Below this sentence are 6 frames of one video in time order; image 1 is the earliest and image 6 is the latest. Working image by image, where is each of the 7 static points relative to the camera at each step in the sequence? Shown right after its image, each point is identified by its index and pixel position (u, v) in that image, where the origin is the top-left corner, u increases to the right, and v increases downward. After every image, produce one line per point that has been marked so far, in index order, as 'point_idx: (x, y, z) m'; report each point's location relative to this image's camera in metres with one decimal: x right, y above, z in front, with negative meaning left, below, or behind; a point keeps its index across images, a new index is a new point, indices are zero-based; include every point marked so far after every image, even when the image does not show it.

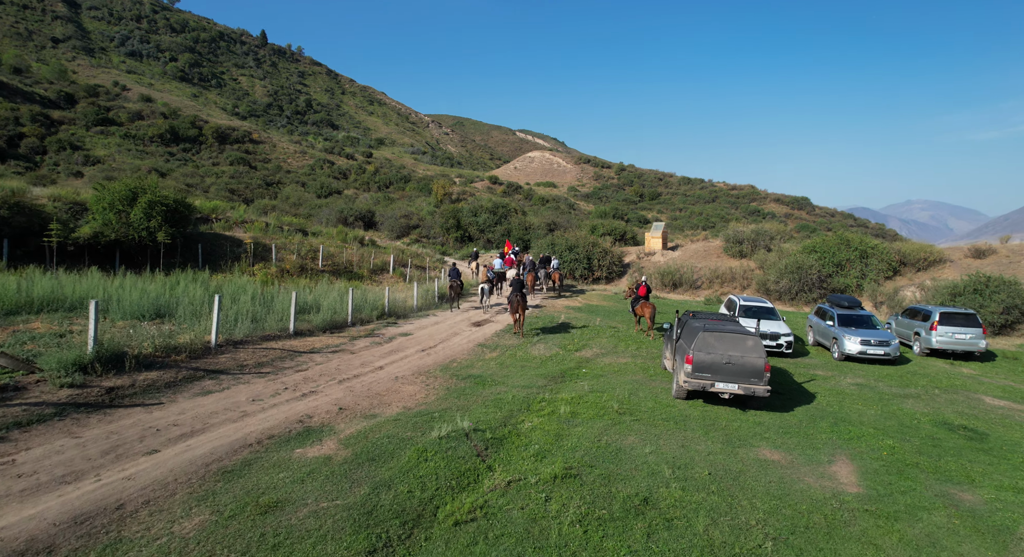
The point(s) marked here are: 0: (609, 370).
0: (+2.2, -2.2, +13.1) m
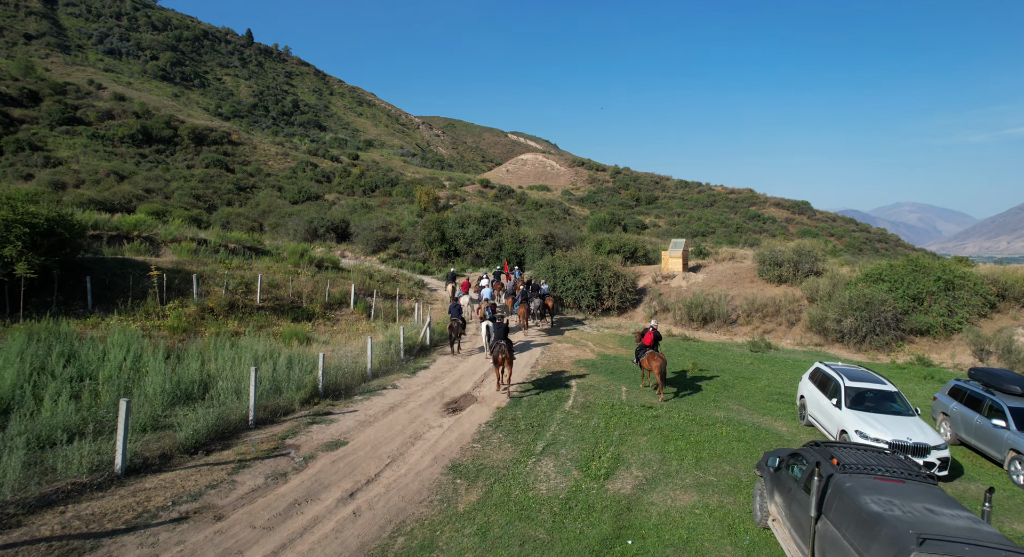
0: (+2.1, -3.5, +7.5) m
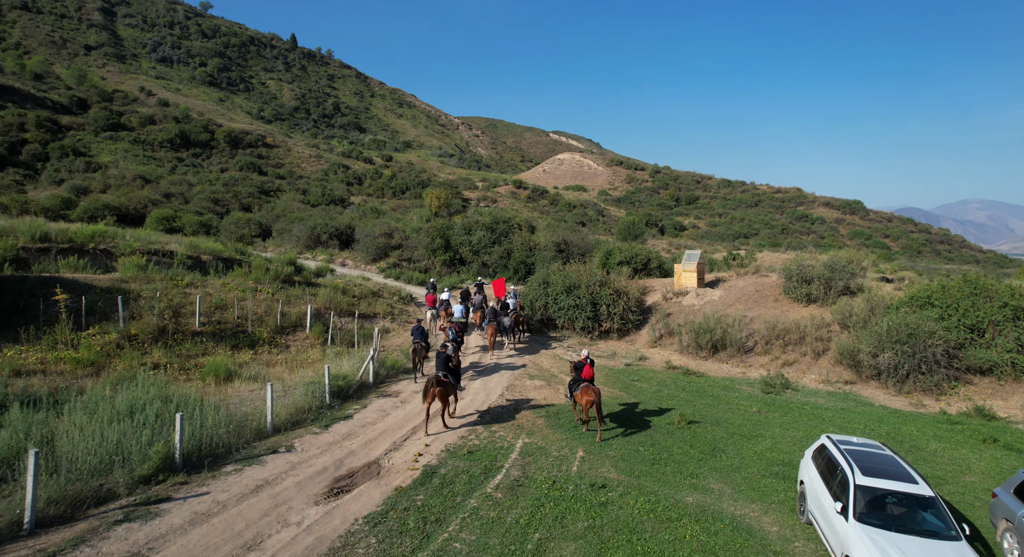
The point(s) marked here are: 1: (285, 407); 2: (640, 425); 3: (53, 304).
0: (+0.1, -4.2, +4.6) m
1: (-5.0, -2.8, +12.6) m
2: (+2.9, -3.4, +14.2) m
3: (-13.1, -0.7, +16.2) m
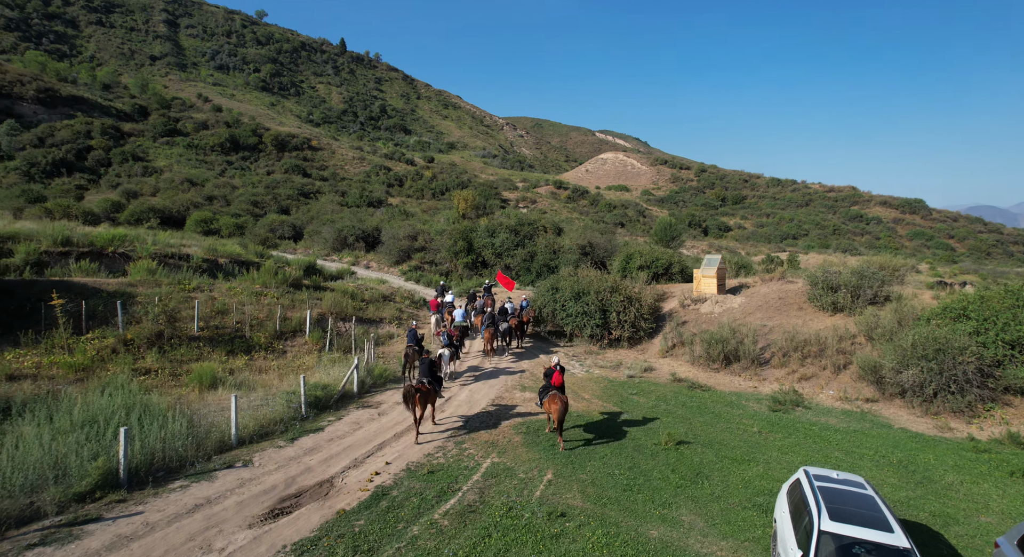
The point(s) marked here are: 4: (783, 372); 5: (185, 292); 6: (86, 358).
0: (-1.2, -4.4, +4.0) m
1: (-5.6, -3.0, +12.4) m
2: (+2.4, -3.7, +13.4) m
3: (-13.3, -0.9, +16.7) m
4: (+9.0, -3.1, +18.9) m
5: (-11.4, -0.5, +19.8) m
6: (-11.2, -2.1, +15.1) m
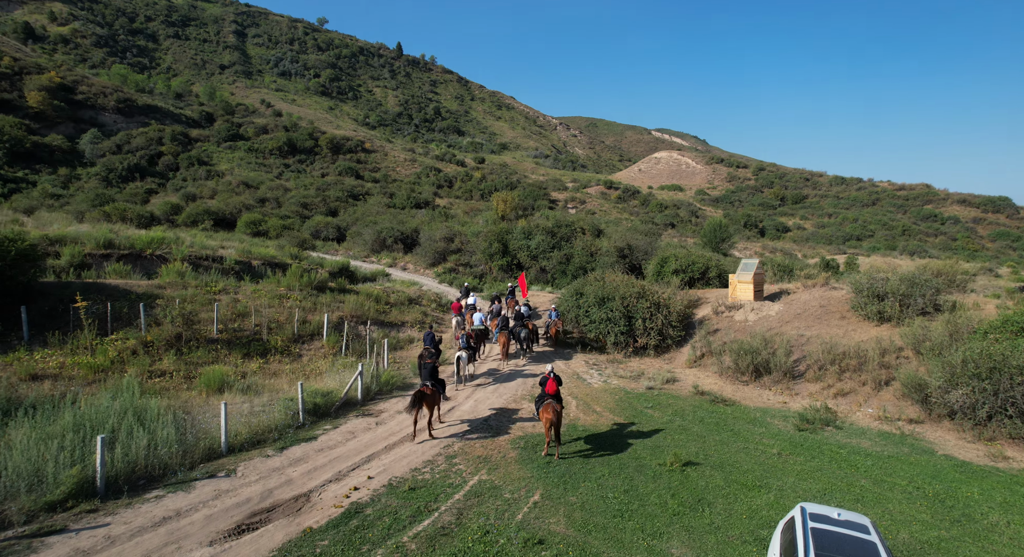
0: (-2.1, -4.6, +3.6) m
1: (-5.7, -3.2, +12.4) m
2: (+2.4, -3.9, +12.6) m
3: (-13.0, -1.0, +17.4) m
4: (+9.4, -3.3, +17.5) m
5: (-10.7, -0.6, +20.3) m
6: (-11.1, -2.2, +15.6) m
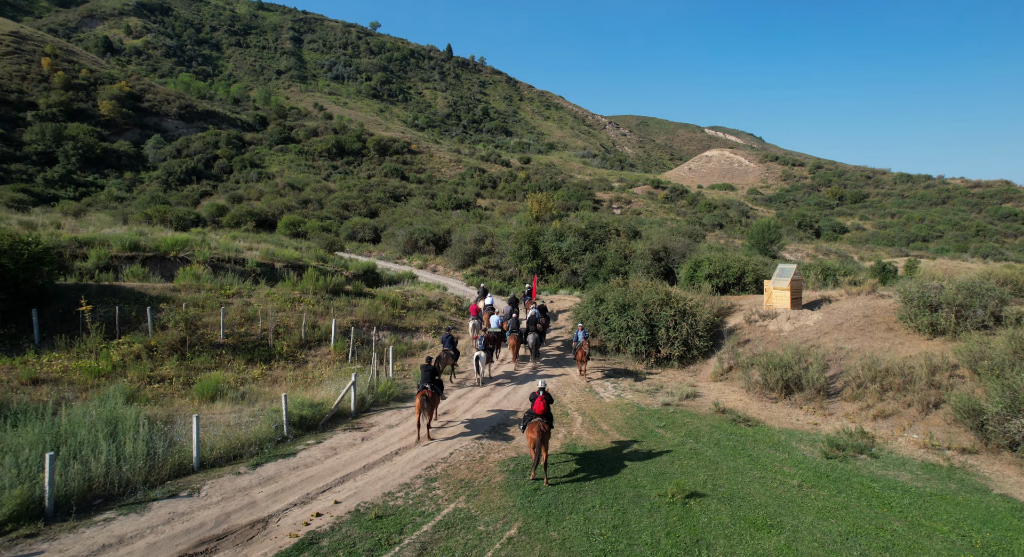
0: (-3.1, -4.8, +2.9) m
1: (-6.0, -3.3, +11.9) m
2: (+2.1, -4.1, +11.5) m
3: (-12.8, -1.1, +17.5) m
4: (+9.5, -3.6, +15.8) m
5: (-10.3, -0.7, +20.2) m
6: (-11.0, -2.3, +15.6) m
